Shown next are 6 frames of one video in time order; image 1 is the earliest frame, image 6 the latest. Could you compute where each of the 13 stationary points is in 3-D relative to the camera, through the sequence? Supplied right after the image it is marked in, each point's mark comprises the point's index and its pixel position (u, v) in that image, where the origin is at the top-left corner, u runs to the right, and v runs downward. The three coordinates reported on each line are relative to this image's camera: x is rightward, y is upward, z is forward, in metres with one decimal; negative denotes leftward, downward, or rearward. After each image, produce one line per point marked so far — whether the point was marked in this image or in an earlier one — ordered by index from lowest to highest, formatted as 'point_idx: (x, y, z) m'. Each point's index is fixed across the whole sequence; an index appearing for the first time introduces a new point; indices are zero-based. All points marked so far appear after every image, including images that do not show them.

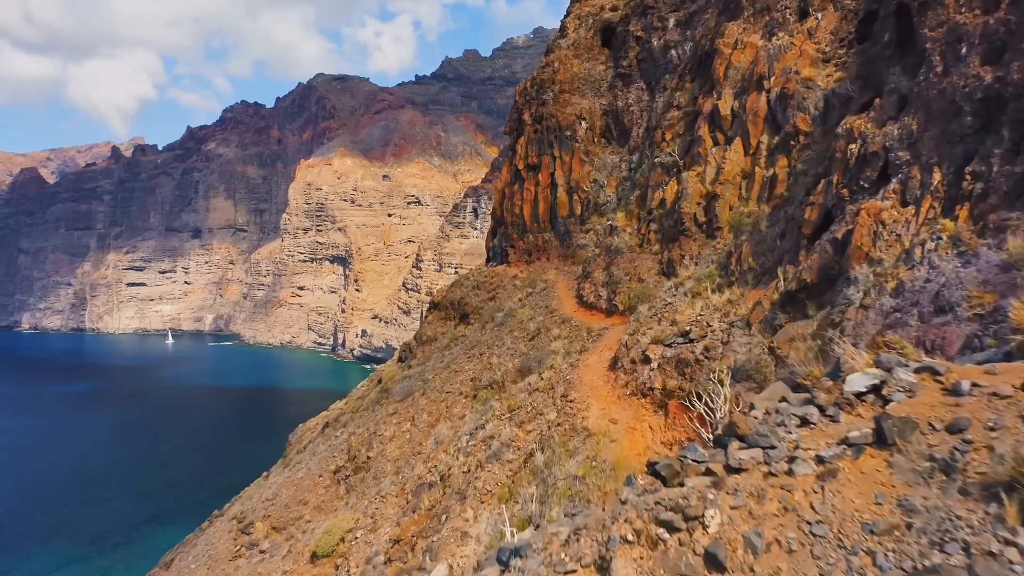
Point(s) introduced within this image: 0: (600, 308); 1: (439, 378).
0: (+1.9, -0.4, +17.5) m
1: (-1.7, -2.1, +19.1) m
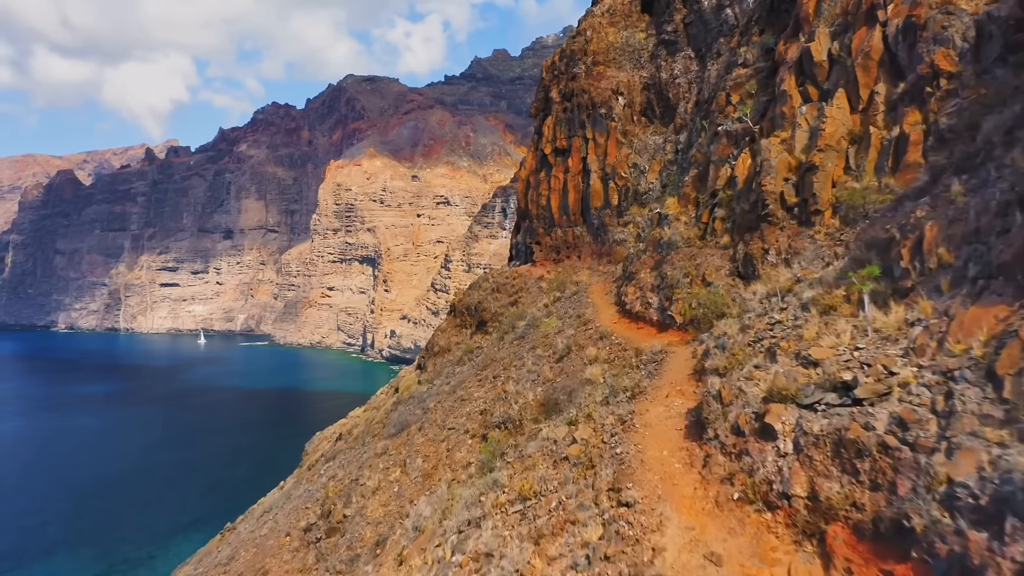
0: (+2.2, -0.5, +13.3) m
1: (-1.3, -2.2, +15.0) m
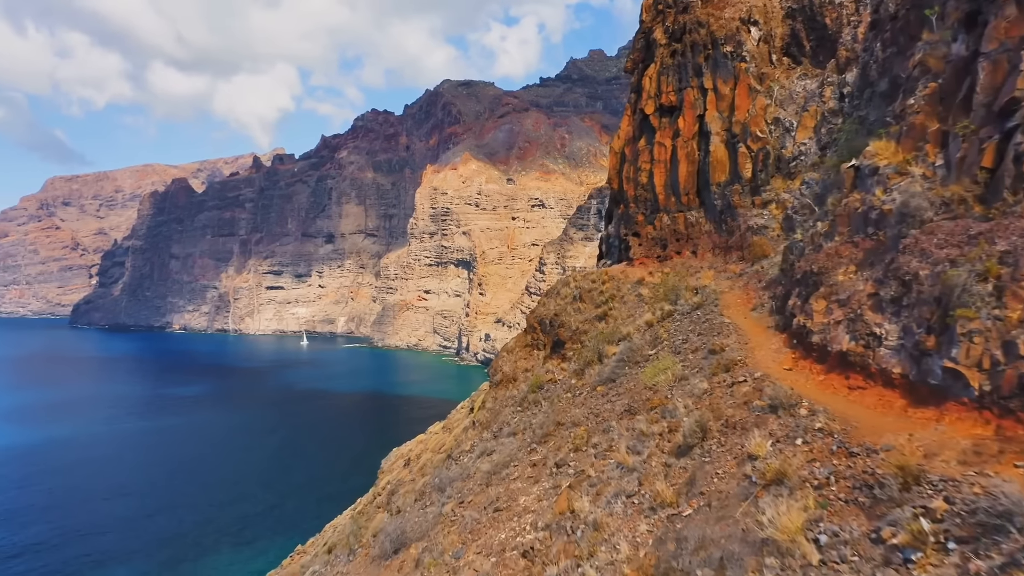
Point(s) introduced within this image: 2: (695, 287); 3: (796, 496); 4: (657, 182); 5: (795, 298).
0: (+2.8, -0.6, +6.2) m
1: (-0.5, -2.3, +8.3) m
2: (+3.0, 0.0, +13.7) m
3: (+1.7, -1.2, +4.9) m
4: (+3.4, +2.5, +19.6) m
5: (+3.0, -0.1, +8.9) m
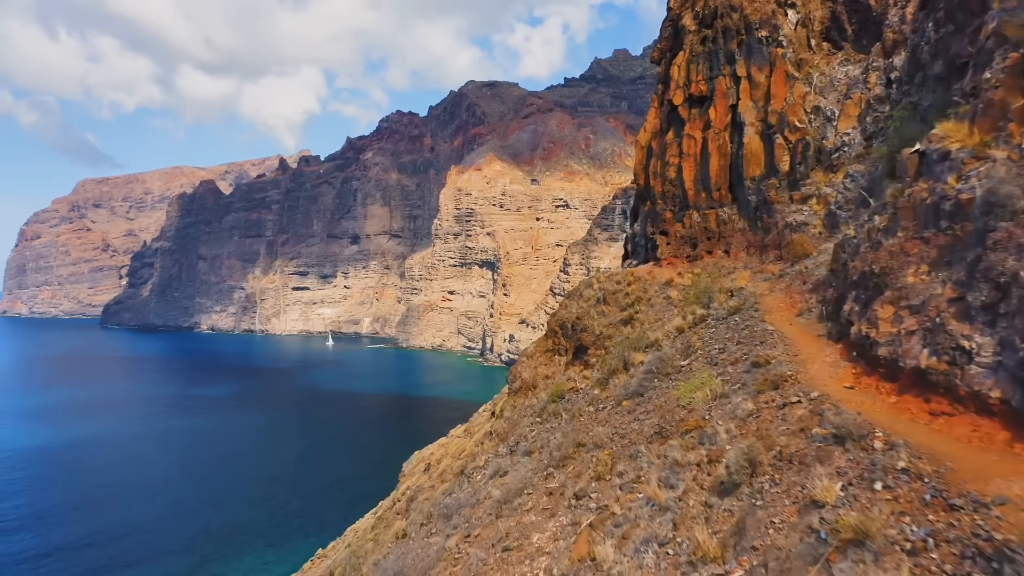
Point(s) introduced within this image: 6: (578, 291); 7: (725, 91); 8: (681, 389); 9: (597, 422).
0: (+2.8, -0.7, +5.0) m
1: (-0.4, -2.4, +7.2) m
2: (+3.3, 0.0, +12.5) m
3: (+1.7, -1.3, +3.8) m
4: (+3.9, +2.5, +18.4) m
5: (+3.2, -0.1, +7.7) m
6: (+1.6, -0.1, +19.7) m
7: (+4.6, +4.2, +17.8) m
8: (+1.7, -1.0, +8.2) m
9: (+1.0, -1.5, +9.3) m
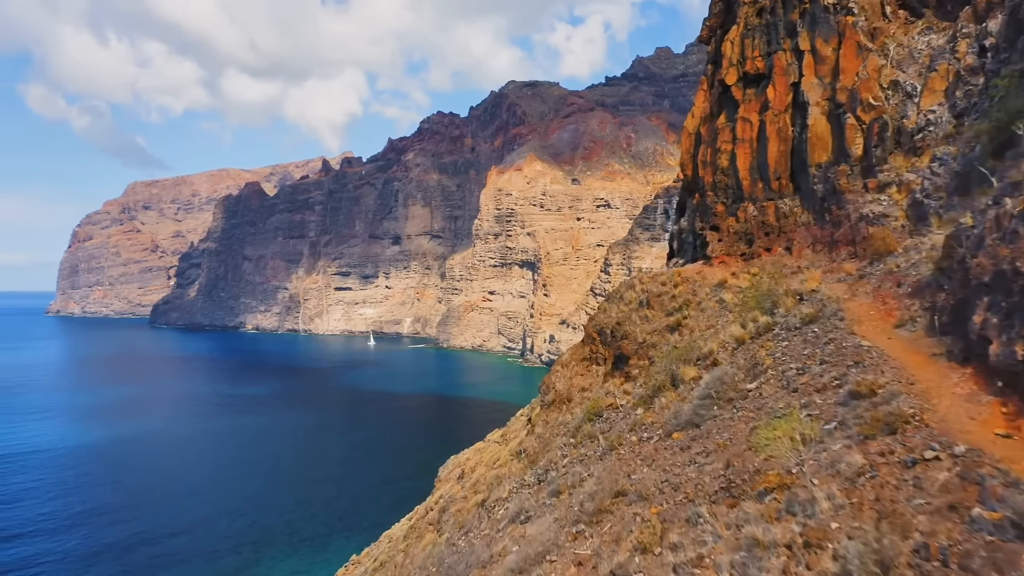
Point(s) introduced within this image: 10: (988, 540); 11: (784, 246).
0: (+2.8, -0.7, +3.1) m
1: (-0.3, -2.4, +5.4) m
2: (+3.7, 0.0, +10.5) m
3: (+1.6, -1.3, +1.9) m
4: (+4.5, +2.4, +16.4) m
5: (+3.3, -0.2, +5.8) m
6: (+2.3, -0.1, +17.8) m
7: (+5.2, +4.2, +15.8) m
8: (+1.8, -1.1, +6.4) m
9: (+1.2, -1.5, +7.4) m
10: (+2.0, -1.0, +3.5) m
11: (+4.8, +0.7, +14.4) m
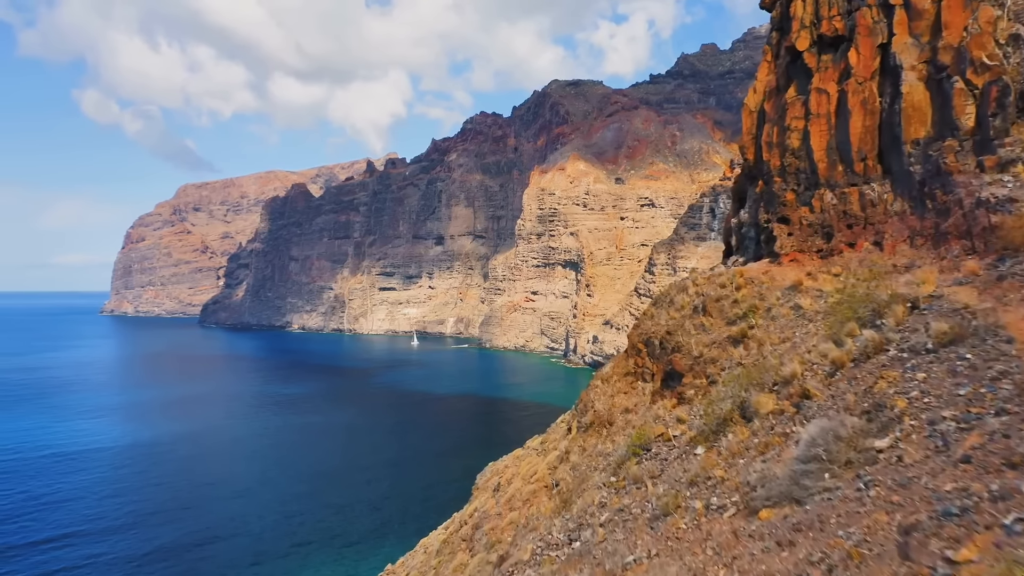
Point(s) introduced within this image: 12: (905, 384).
0: (+2.6, -0.7, +0.6) m
1: (-0.3, -2.4, +3.1) m
2: (+3.9, -0.1, +8.0) m
3: (+1.4, -1.3, -0.5) m
4: (+5.1, +2.4, +13.9) m
5: (+3.3, -0.2, +3.3) m
6: (+2.9, -0.2, +15.4) m
7: (+5.7, +4.2, +13.2) m
8: (+1.8, -1.1, +3.9) m
9: (+1.2, -1.6, +5.0) m
10: (+1.9, -1.1, +1.0) m
11: (+5.2, +0.7, +11.9) m
12: (+2.7, -0.7, +5.7) m
